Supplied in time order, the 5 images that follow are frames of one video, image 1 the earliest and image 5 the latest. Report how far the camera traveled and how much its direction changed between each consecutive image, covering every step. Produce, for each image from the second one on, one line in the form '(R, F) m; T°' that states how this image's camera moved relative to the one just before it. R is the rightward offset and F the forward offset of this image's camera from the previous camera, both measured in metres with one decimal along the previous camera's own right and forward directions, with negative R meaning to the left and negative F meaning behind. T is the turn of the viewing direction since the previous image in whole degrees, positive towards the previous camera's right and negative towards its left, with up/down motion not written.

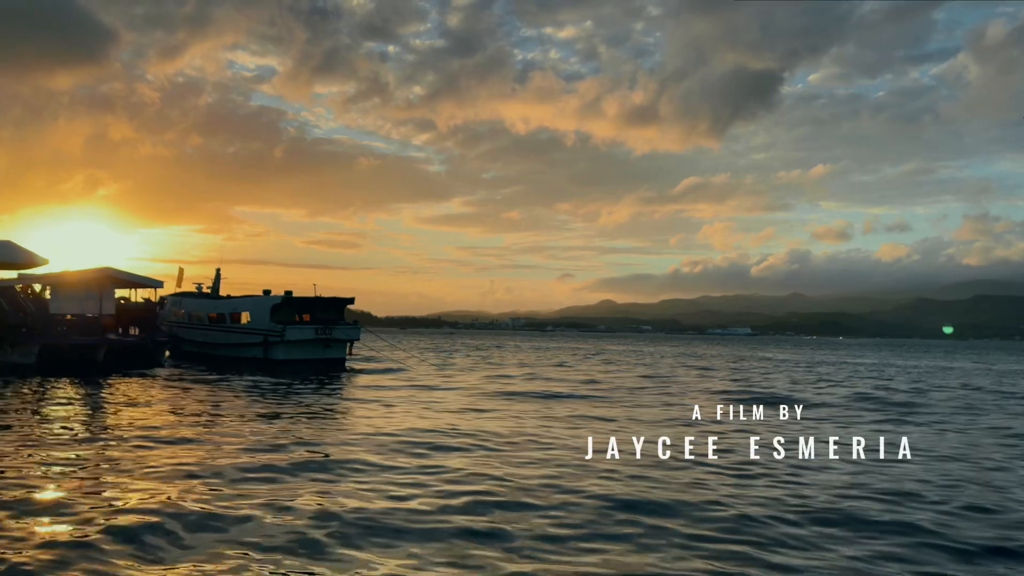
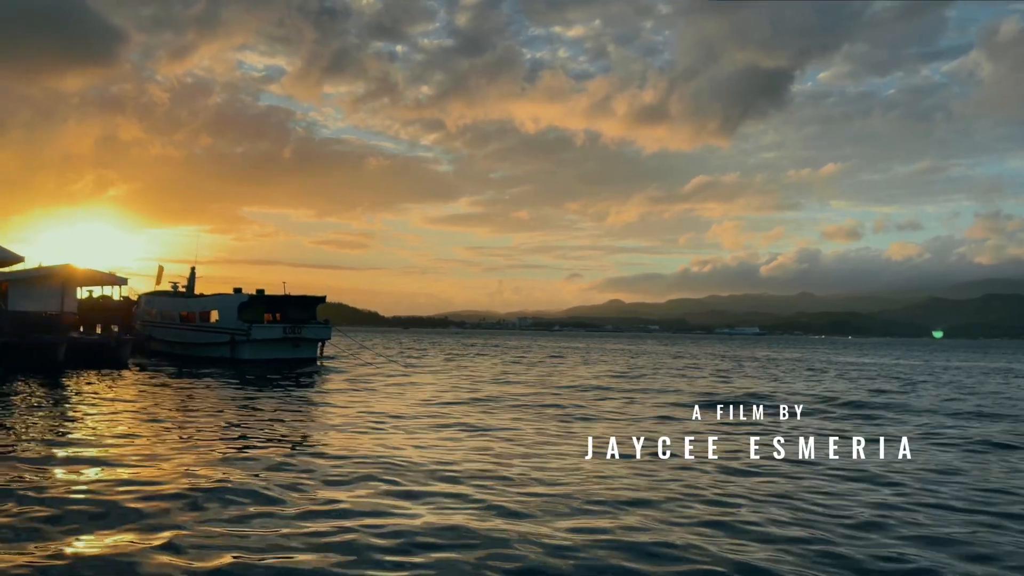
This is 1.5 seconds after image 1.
(+1.1, +1.0) m; -1°
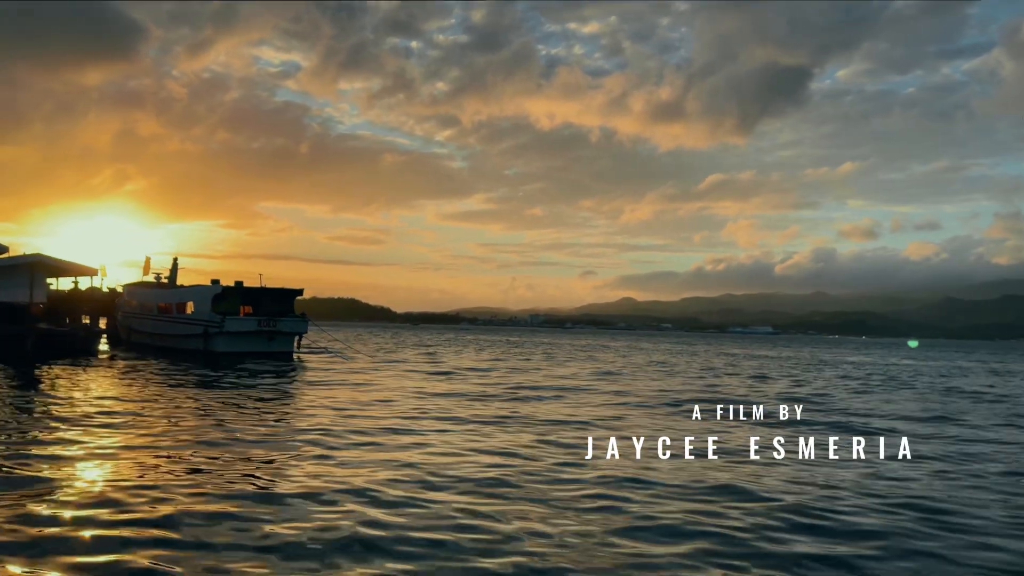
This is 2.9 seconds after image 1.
(+1.1, +0.7) m; -1°
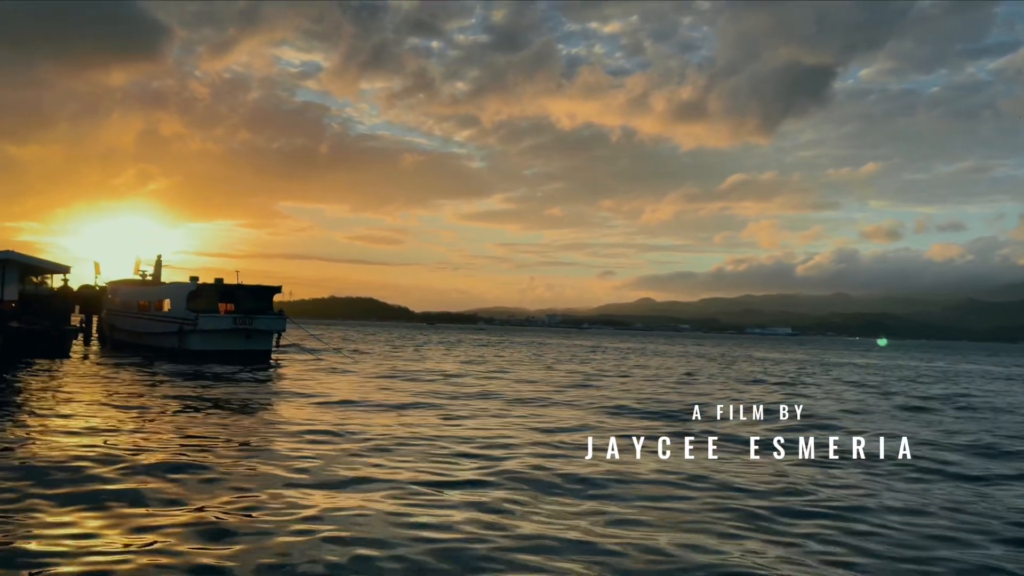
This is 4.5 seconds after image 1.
(+1.5, +0.4) m; -1°
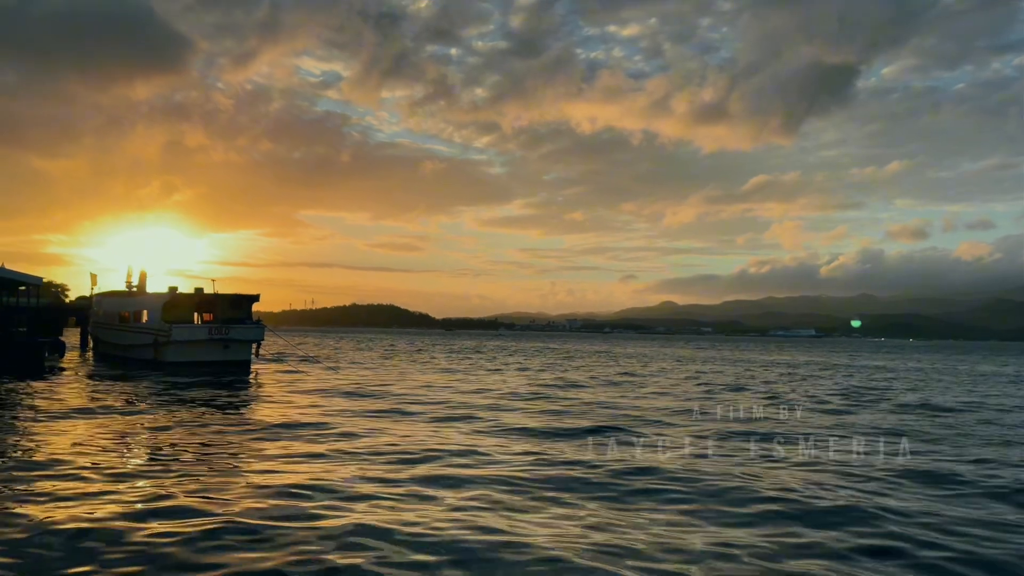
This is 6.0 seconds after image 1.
(+1.4, +0.7) m; -2°
